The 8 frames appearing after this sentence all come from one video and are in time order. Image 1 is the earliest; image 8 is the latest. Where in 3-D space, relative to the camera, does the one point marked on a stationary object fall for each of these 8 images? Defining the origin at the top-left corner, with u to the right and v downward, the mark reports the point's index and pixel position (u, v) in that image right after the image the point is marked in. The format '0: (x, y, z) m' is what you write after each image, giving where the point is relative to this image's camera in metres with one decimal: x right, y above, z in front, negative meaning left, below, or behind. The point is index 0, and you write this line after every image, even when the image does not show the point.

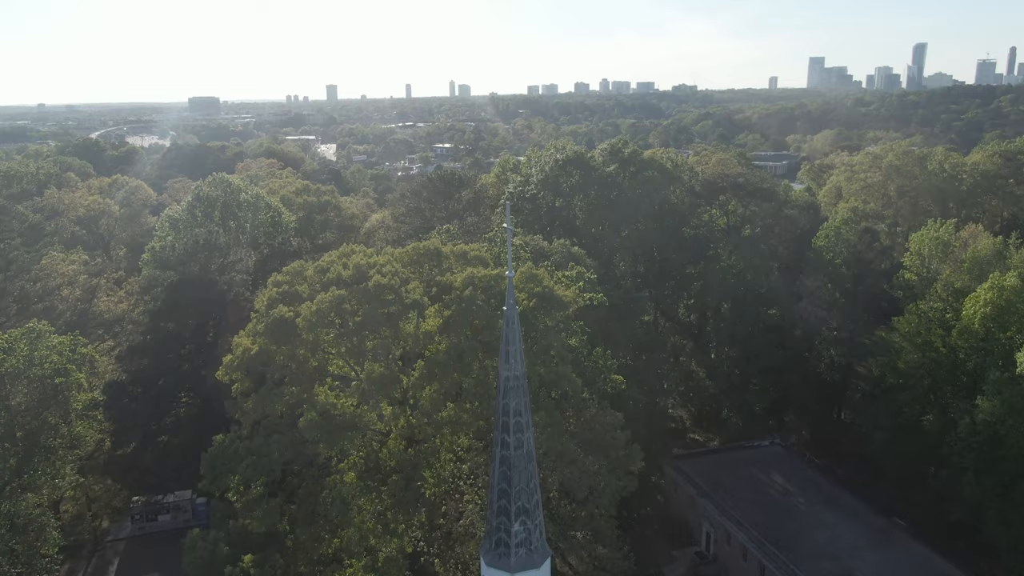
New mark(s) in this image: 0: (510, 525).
0: (0.0, -3.2, +10.4) m
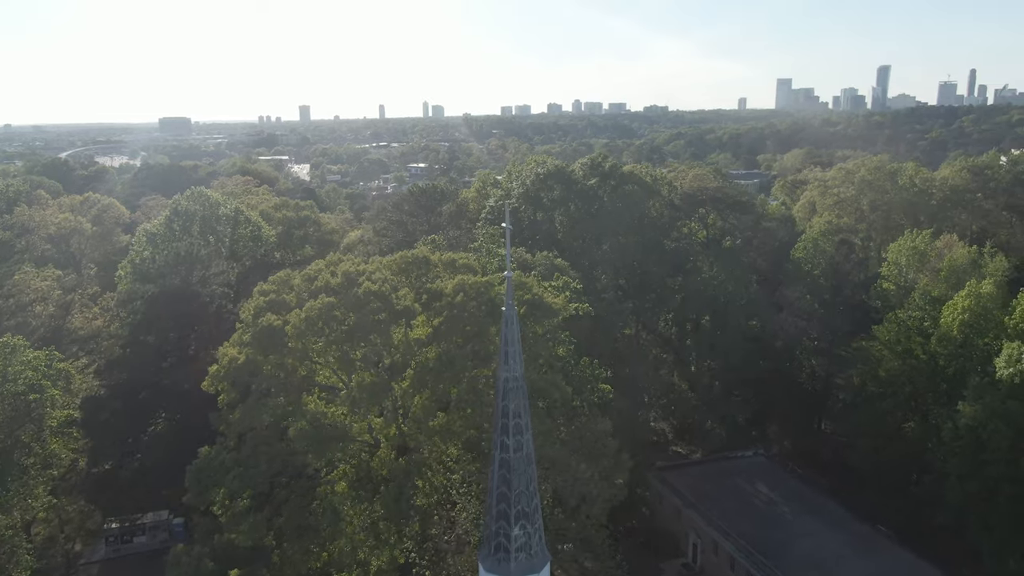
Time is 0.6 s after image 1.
0: (0.0, -3.2, +10.3) m
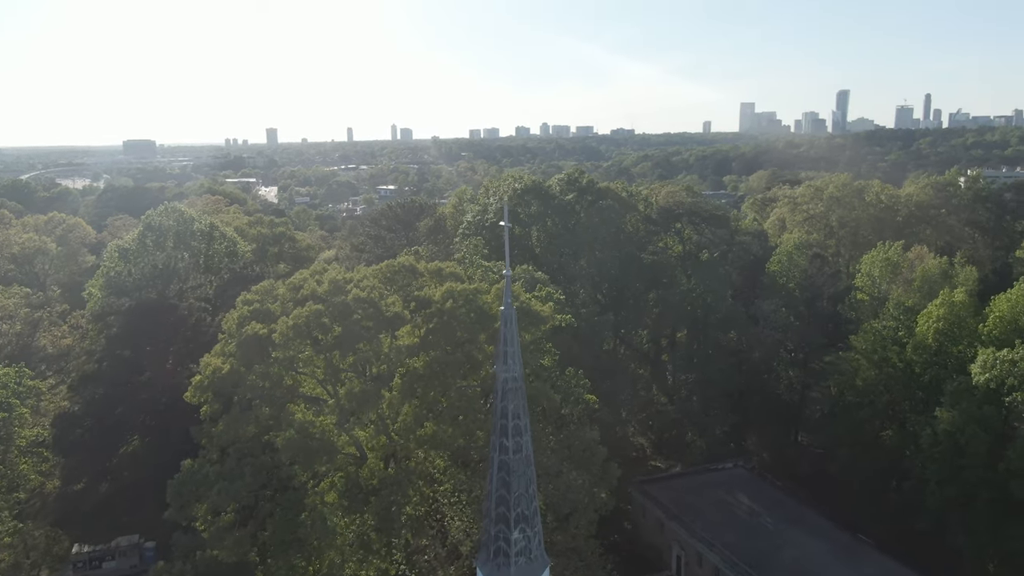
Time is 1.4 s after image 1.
0: (0.0, -3.2, +10.1) m
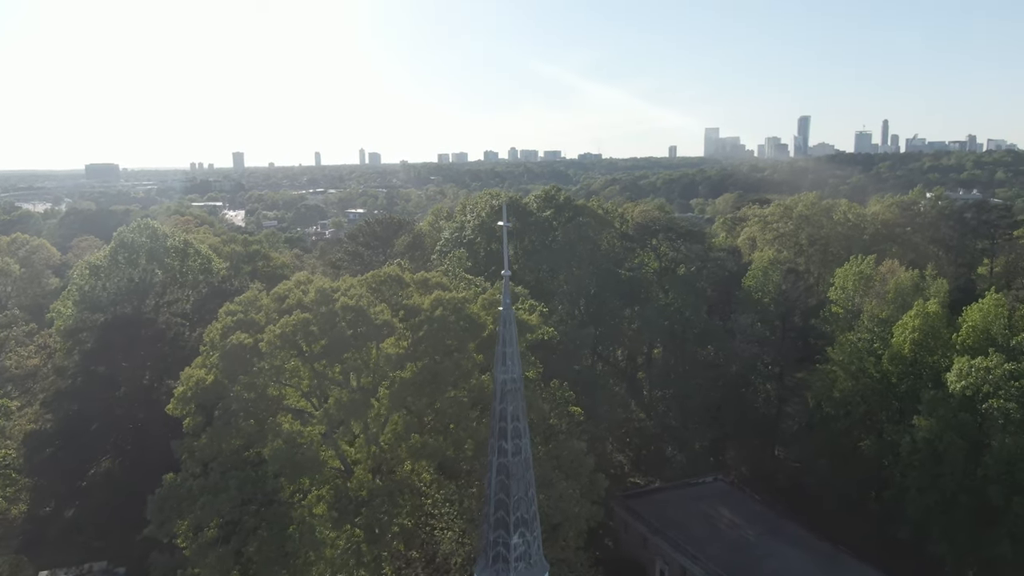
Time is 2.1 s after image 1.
0: (0.0, -3.2, +10.0) m
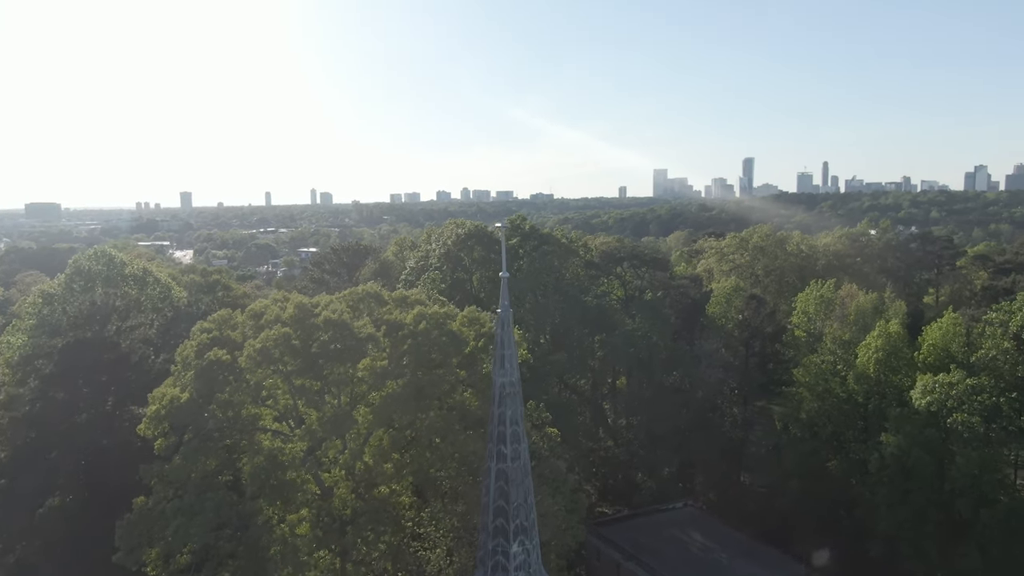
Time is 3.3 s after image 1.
0: (0.0, -3.2, +9.7) m
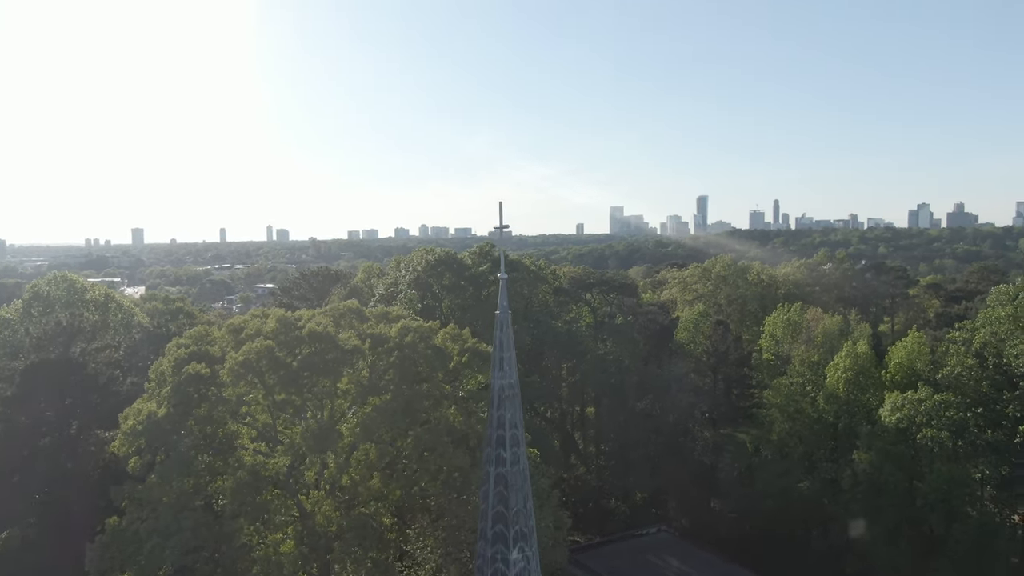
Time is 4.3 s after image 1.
0: (0.0, -3.2, +9.5) m
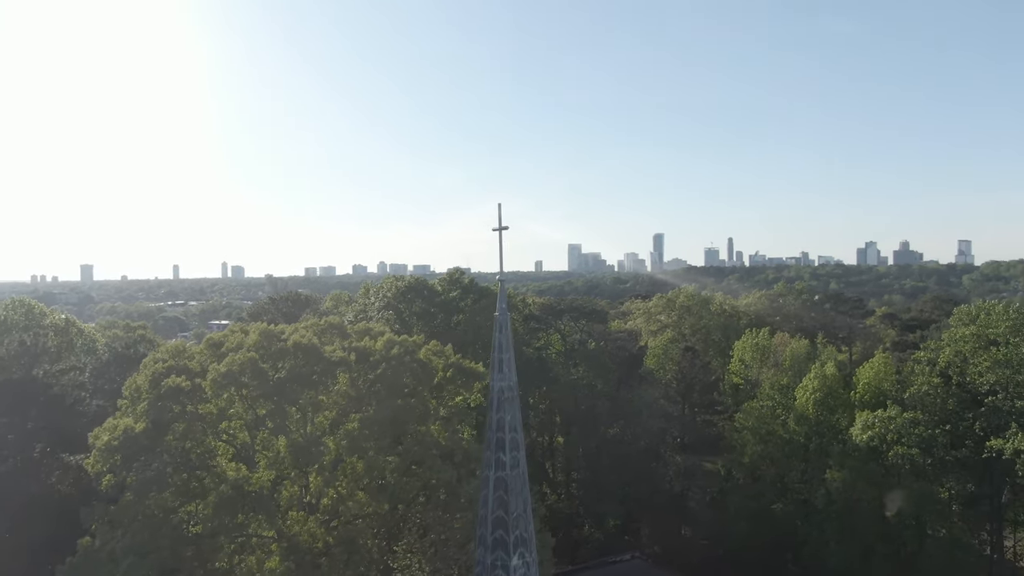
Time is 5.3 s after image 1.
0: (0.0, -3.2, +9.3) m
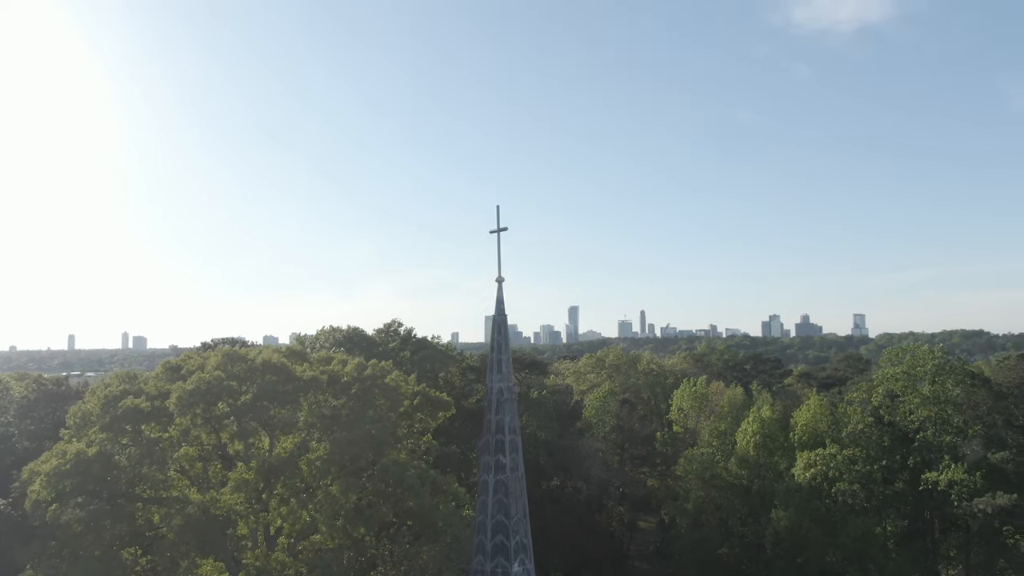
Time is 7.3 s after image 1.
0: (0.0, -3.2, +9.0) m
